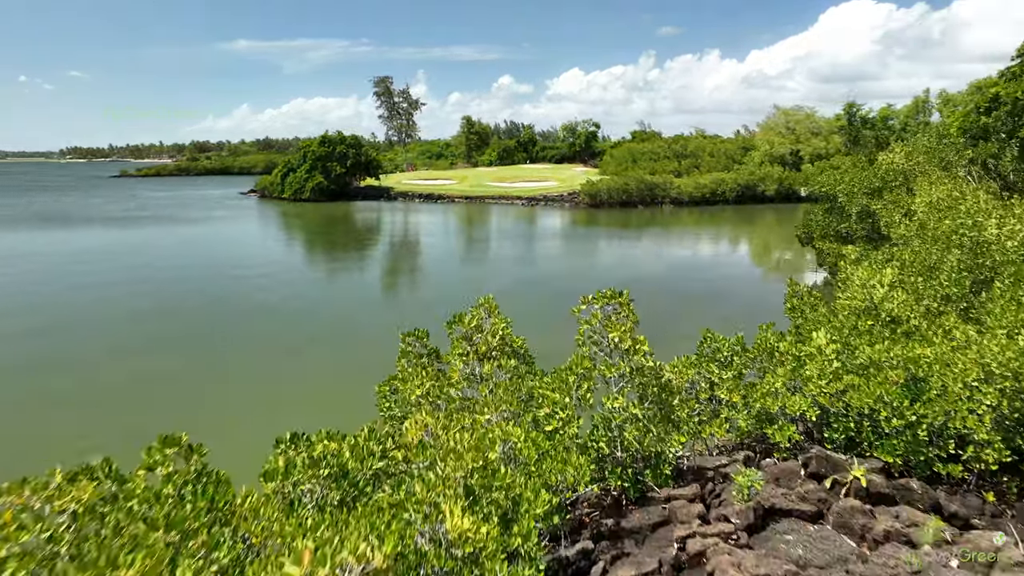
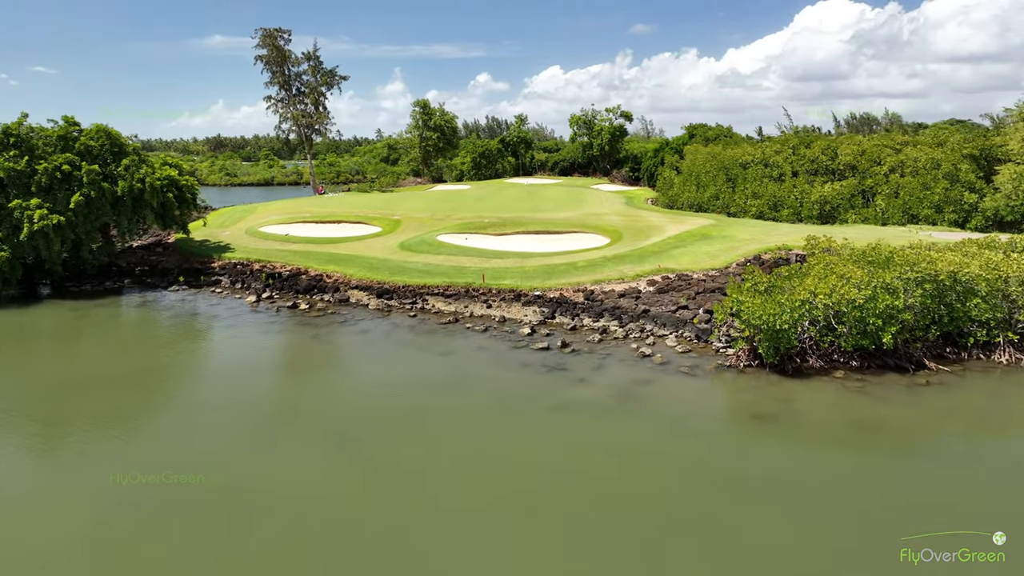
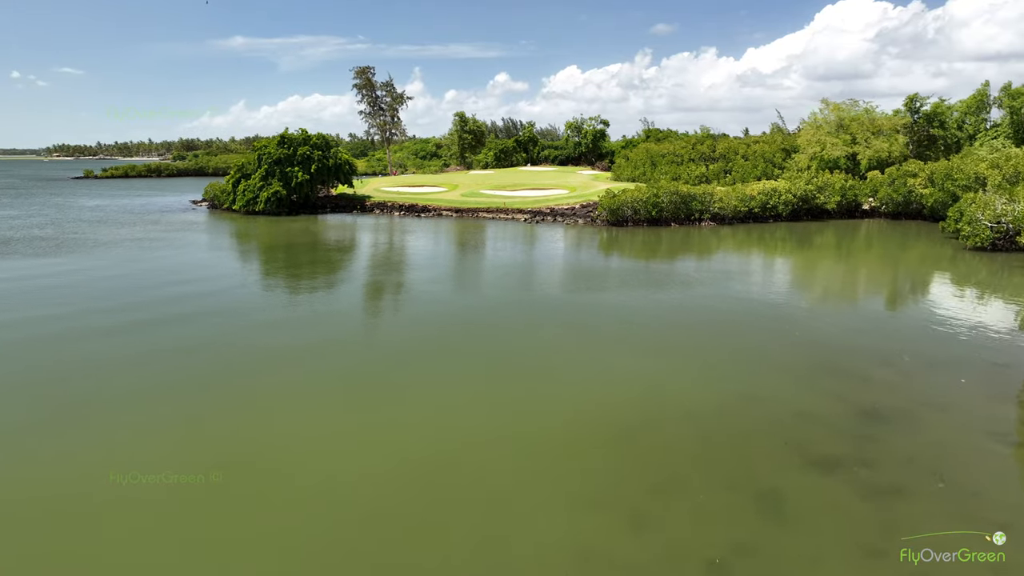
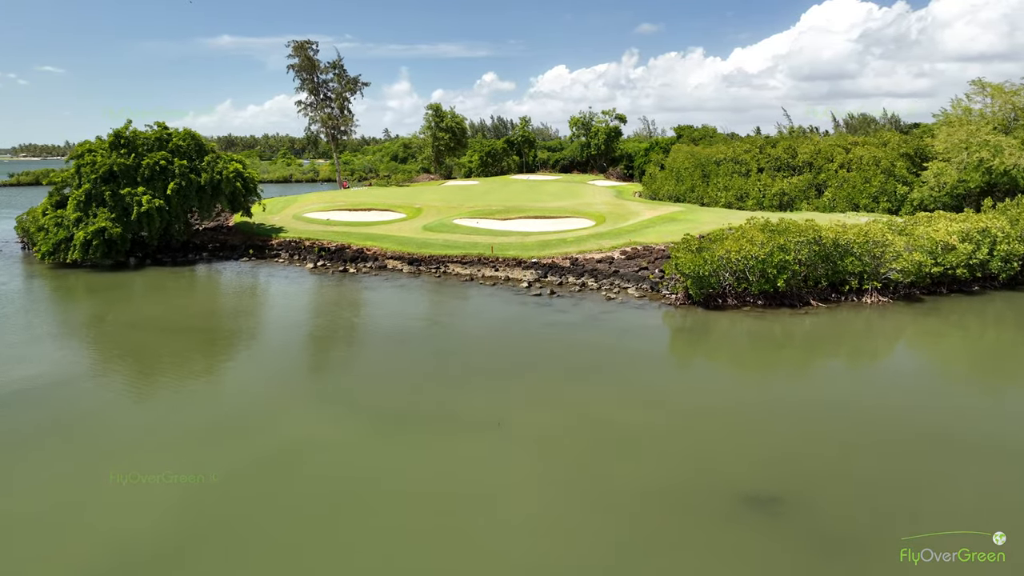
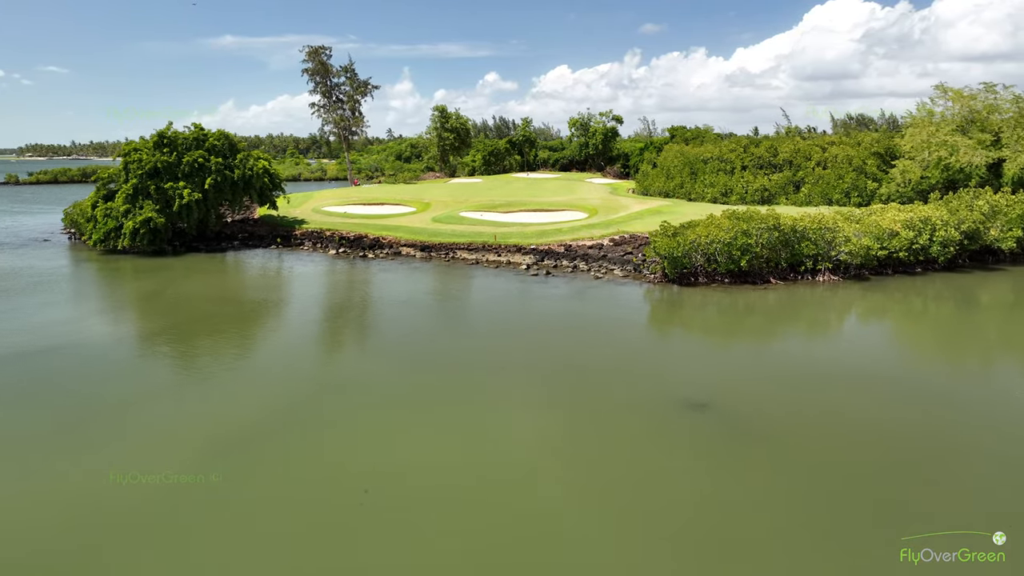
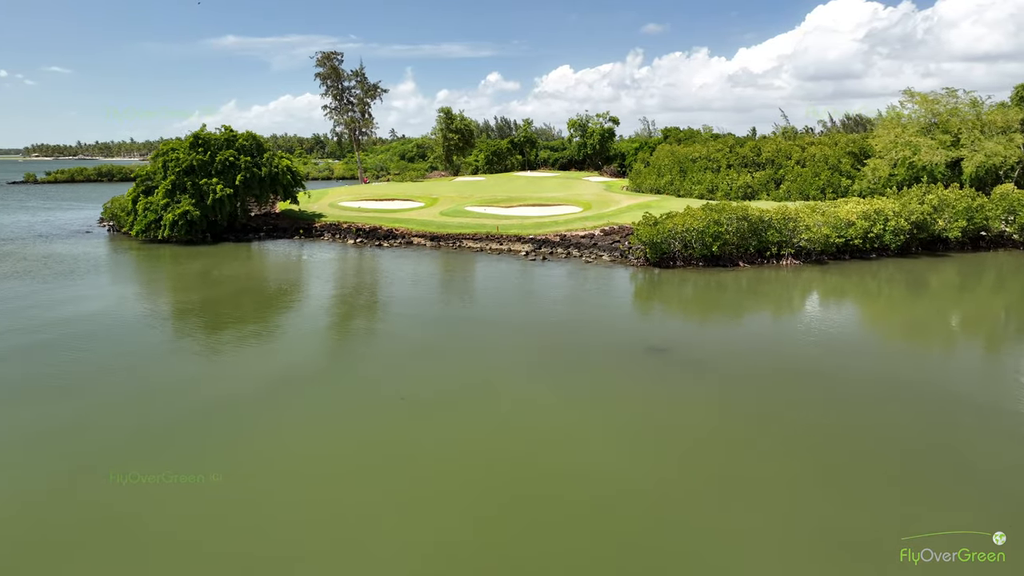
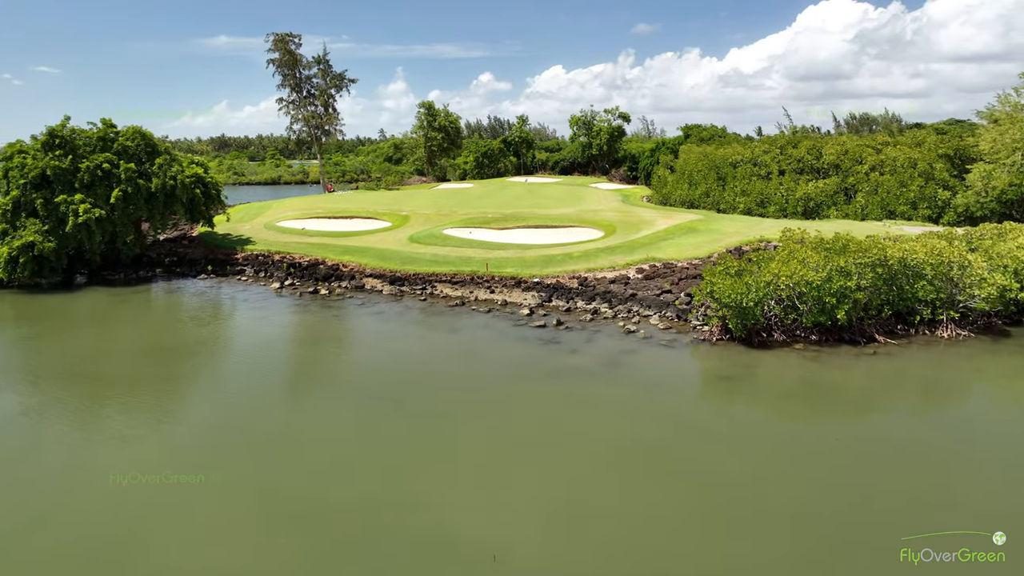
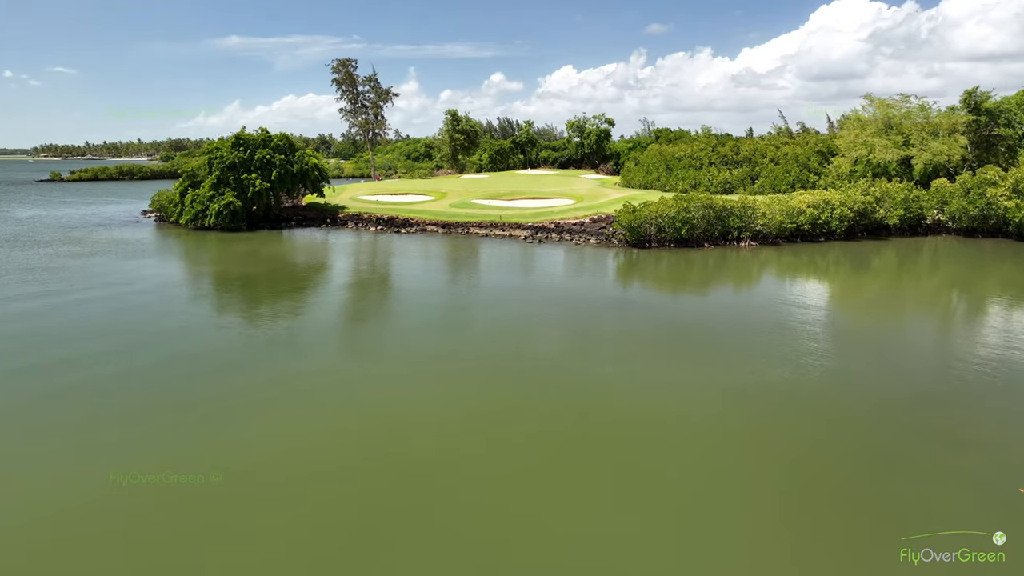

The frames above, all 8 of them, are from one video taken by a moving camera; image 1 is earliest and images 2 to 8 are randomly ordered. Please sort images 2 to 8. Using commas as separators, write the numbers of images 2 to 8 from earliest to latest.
3, 8, 6, 5, 4, 7, 2
